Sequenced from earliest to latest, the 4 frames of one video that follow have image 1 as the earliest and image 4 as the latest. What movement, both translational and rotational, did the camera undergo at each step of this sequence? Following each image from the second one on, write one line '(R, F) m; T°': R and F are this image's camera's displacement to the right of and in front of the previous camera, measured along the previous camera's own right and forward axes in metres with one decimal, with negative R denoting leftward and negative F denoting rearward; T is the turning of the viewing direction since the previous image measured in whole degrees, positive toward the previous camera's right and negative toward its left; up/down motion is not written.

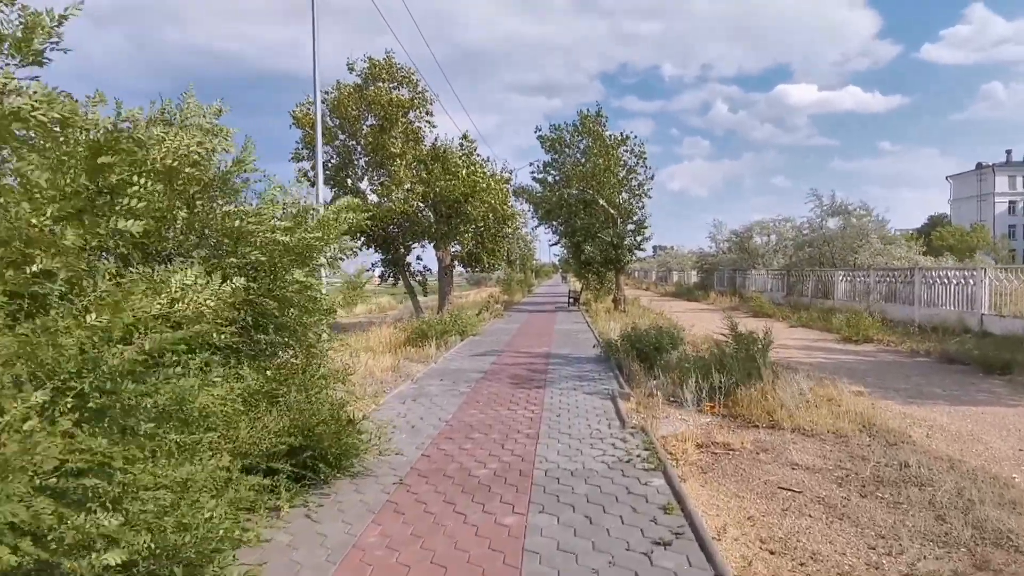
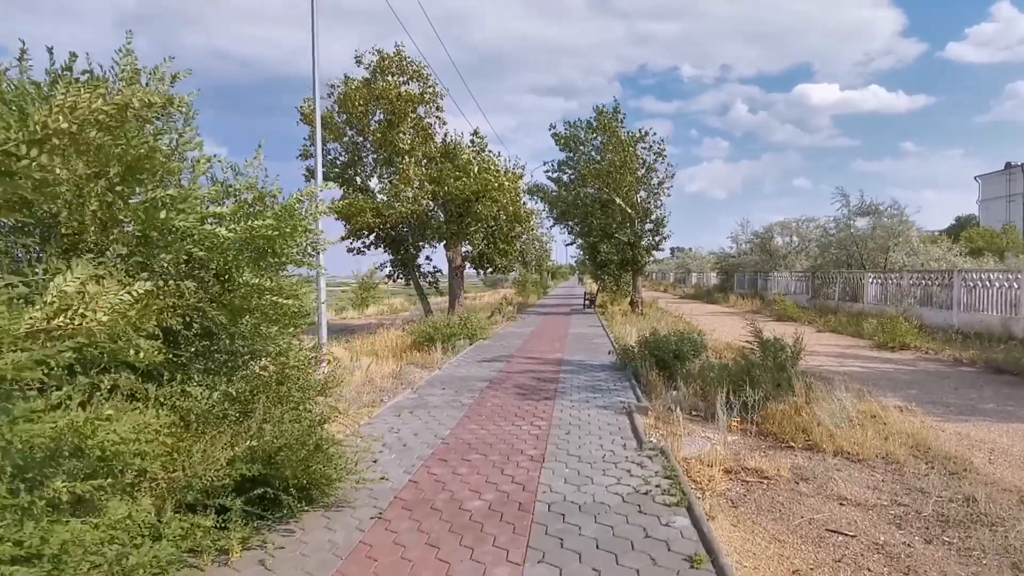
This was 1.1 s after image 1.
(+0.1, +0.7) m; -2°
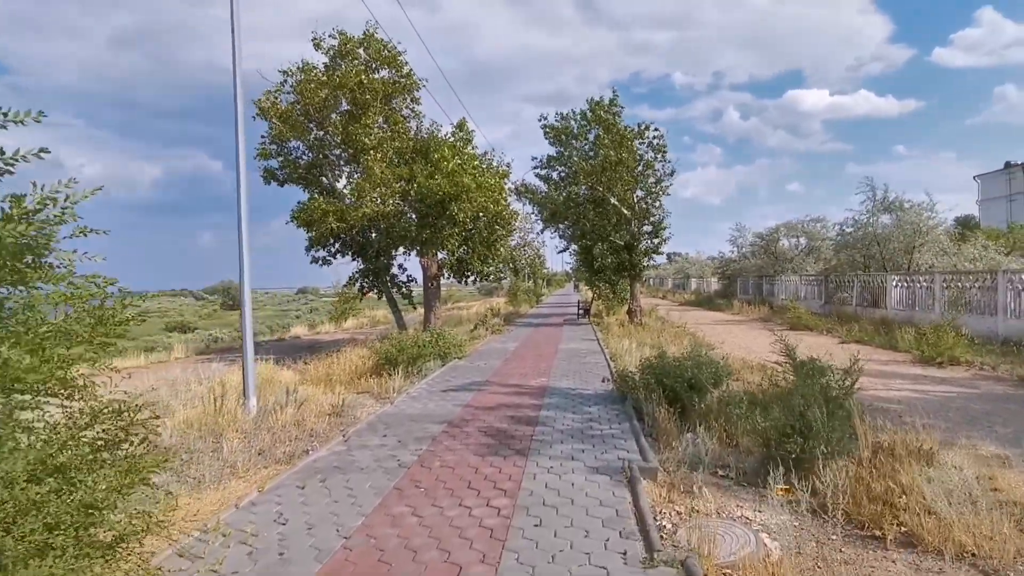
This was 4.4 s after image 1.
(+0.4, +2.1) m; 0°
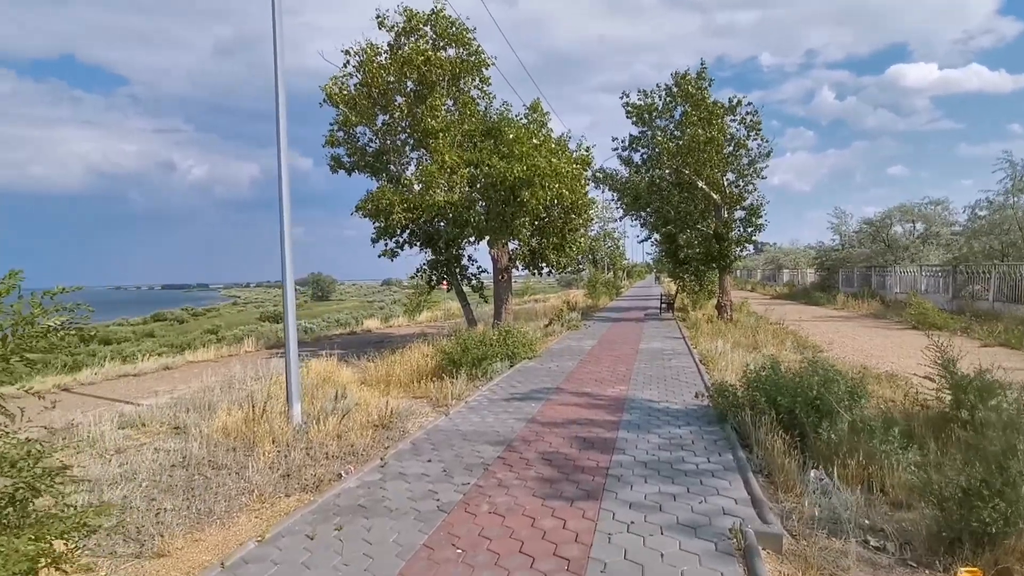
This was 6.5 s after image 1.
(+0.1, +1.3) m; -7°
